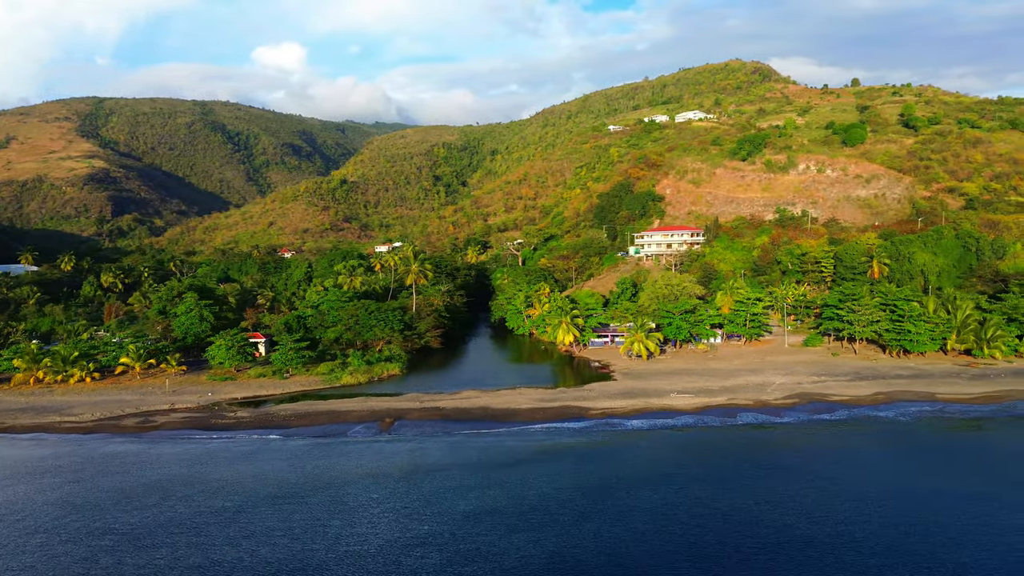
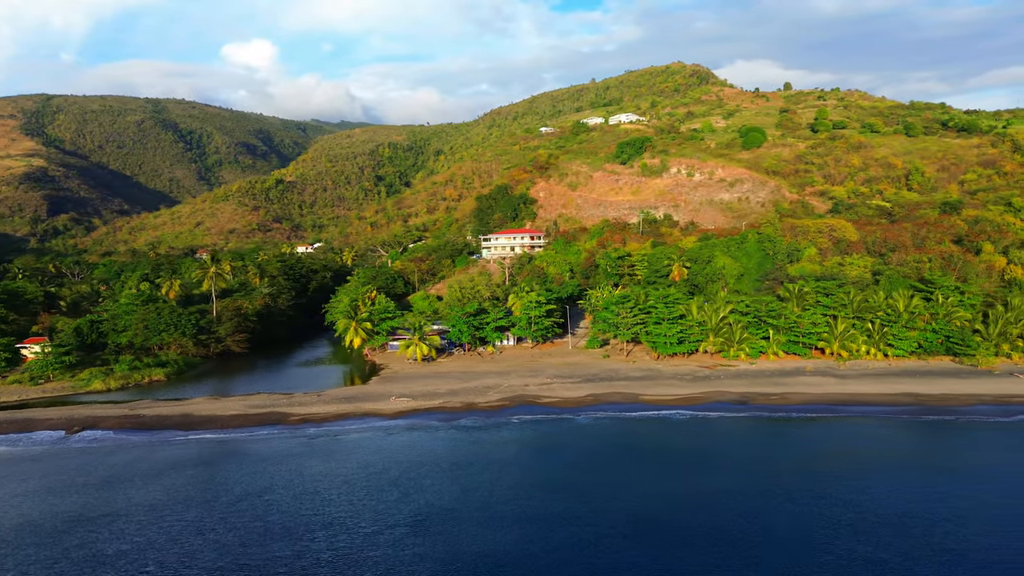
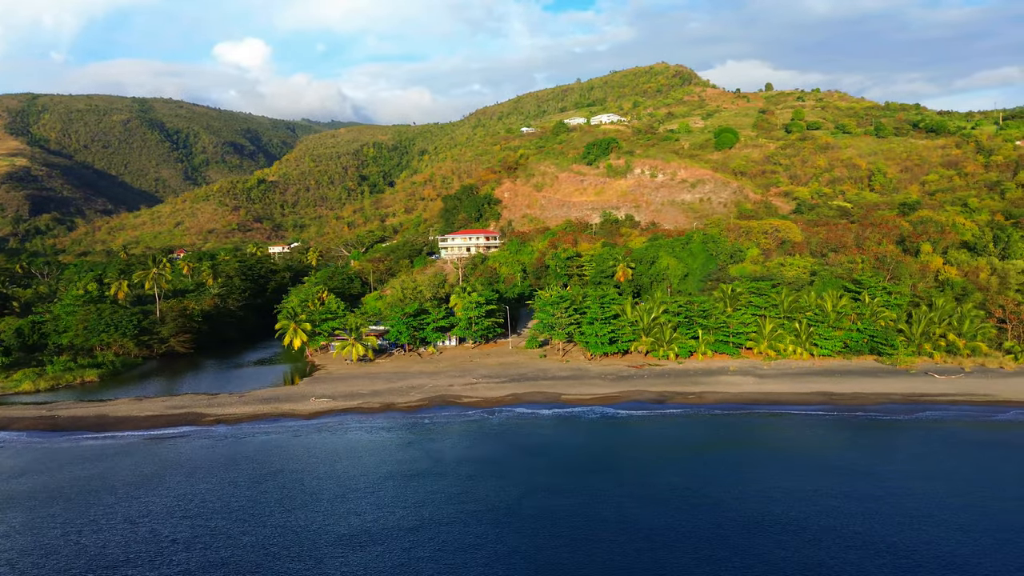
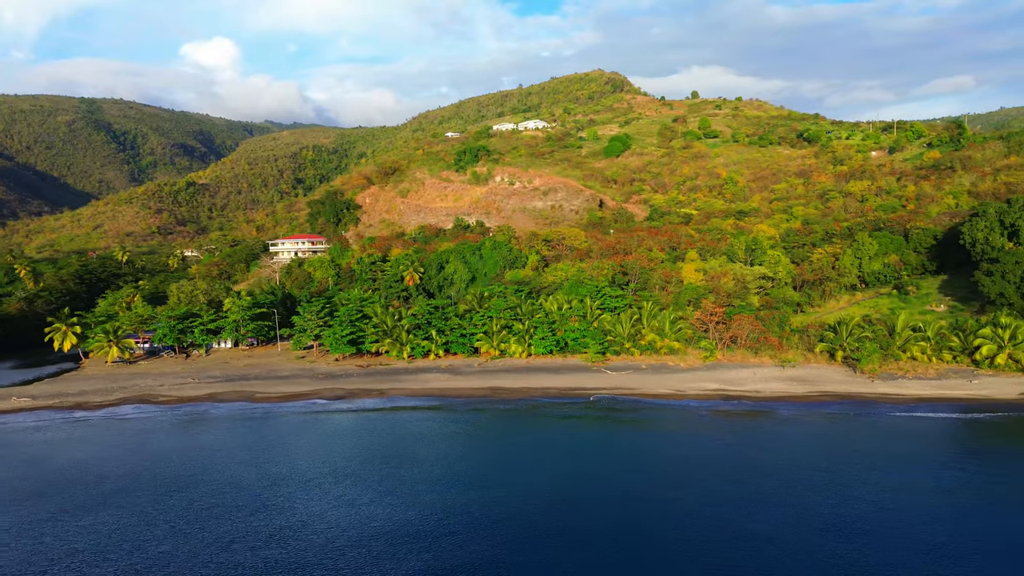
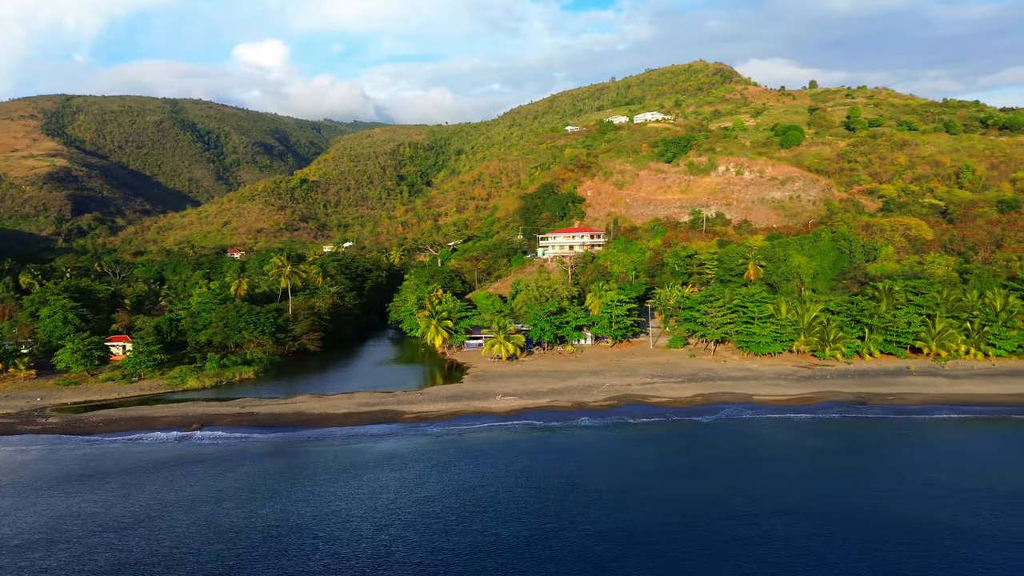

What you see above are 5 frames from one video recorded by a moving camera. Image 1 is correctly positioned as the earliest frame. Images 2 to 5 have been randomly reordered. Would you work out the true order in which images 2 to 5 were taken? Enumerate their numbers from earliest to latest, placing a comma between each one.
5, 2, 3, 4
